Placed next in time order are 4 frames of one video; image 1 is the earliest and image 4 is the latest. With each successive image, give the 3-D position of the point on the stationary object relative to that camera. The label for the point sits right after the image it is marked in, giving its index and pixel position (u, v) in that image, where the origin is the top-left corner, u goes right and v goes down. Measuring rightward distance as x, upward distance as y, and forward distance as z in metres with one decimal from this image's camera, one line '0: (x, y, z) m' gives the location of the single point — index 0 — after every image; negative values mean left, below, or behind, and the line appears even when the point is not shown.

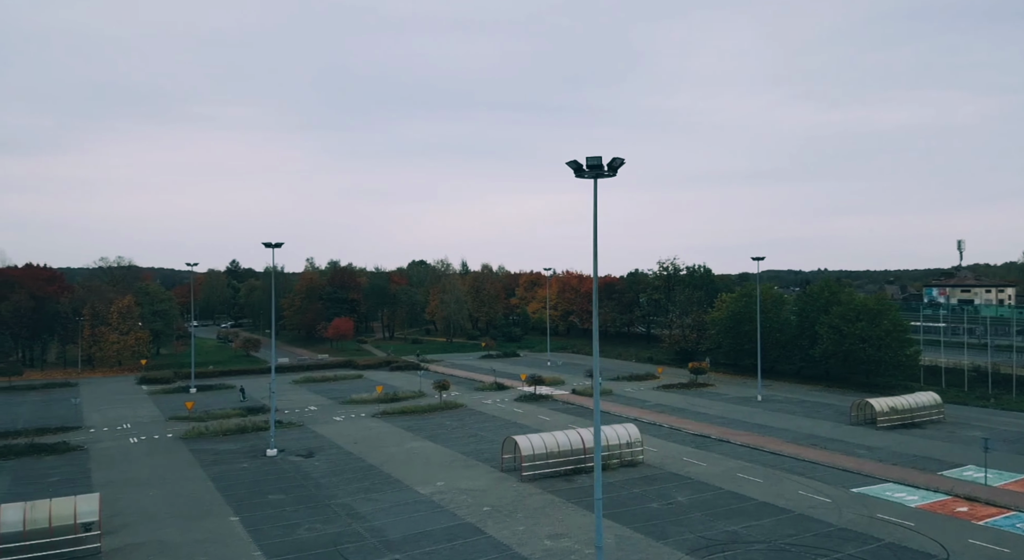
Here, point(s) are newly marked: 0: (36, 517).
0: (-12.8, -6.4, +19.2) m
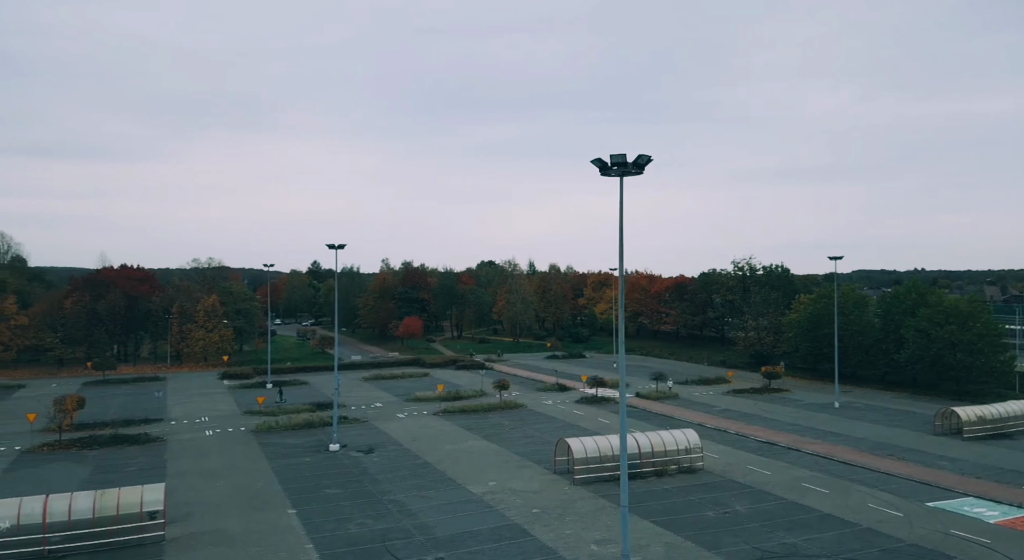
0: (-11.6, -6.4, +20.4) m
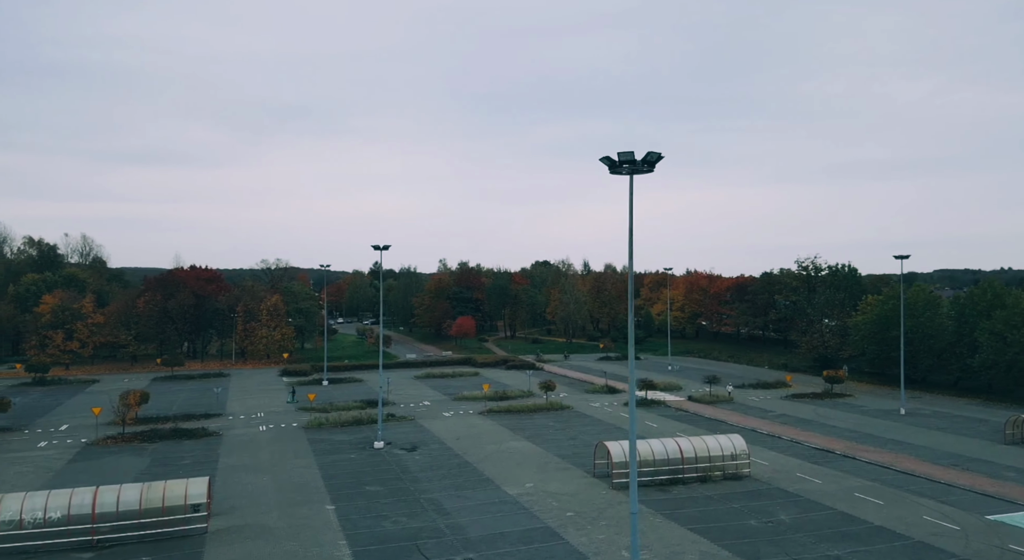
0: (-10.7, -6.4, +21.2) m
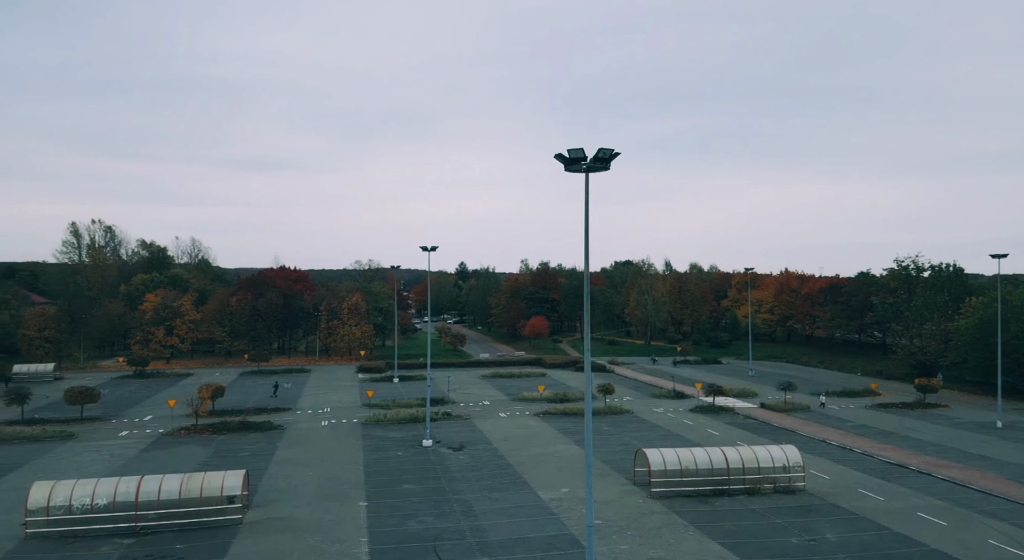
0: (-10.1, -6.5, +22.3) m
